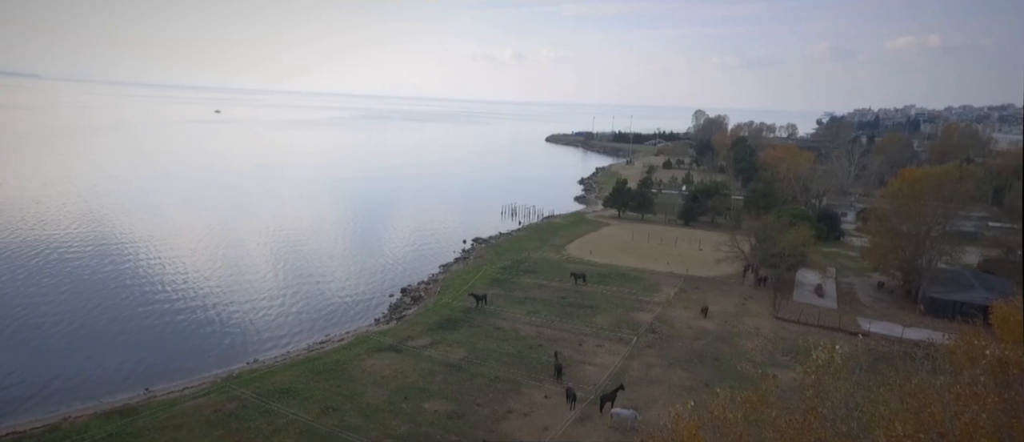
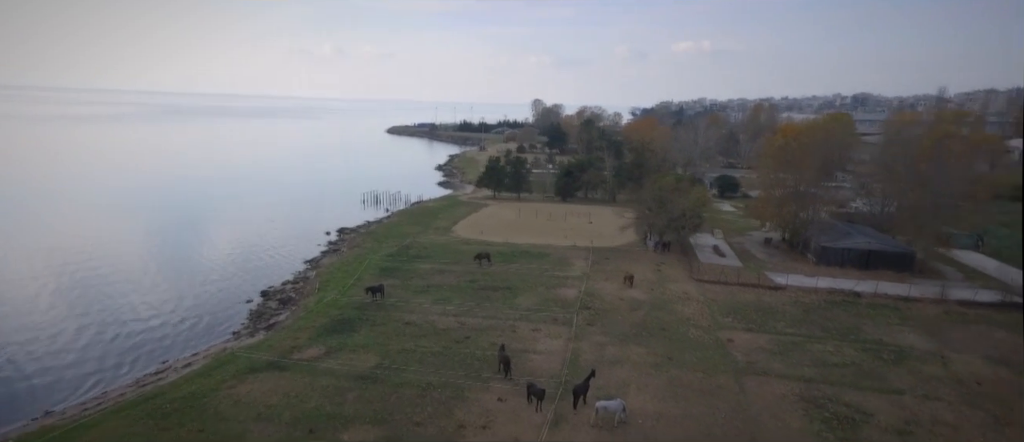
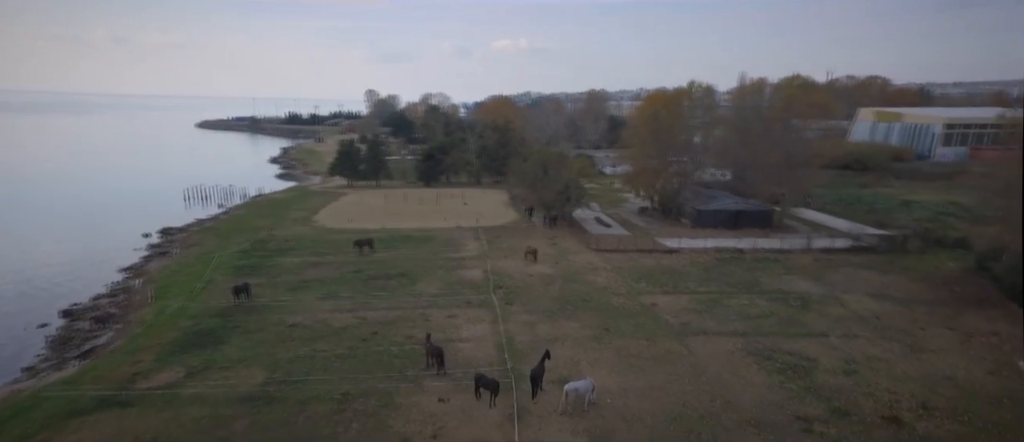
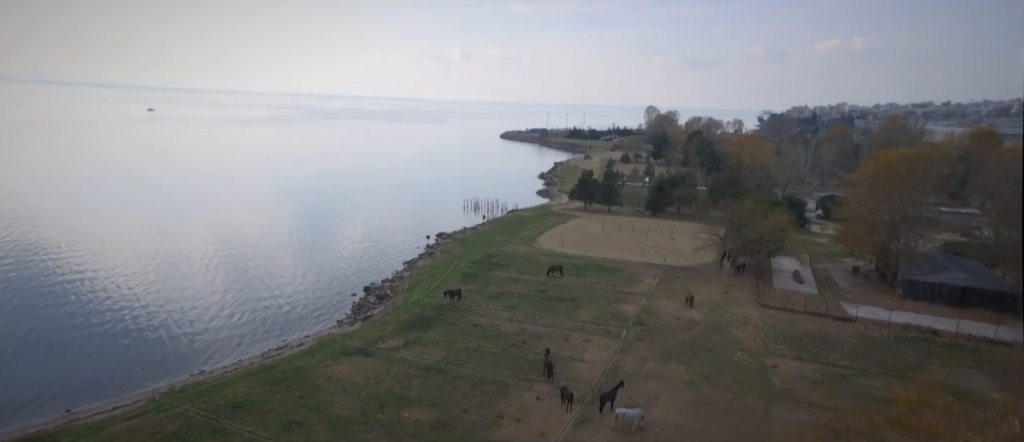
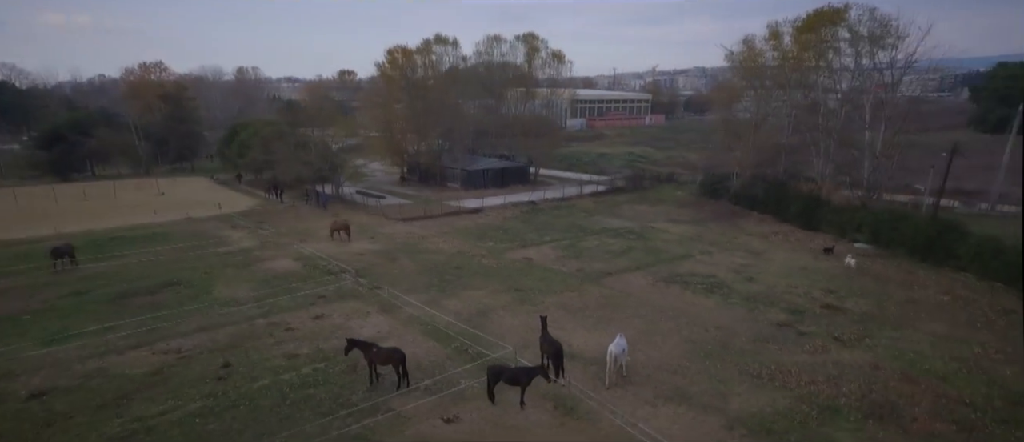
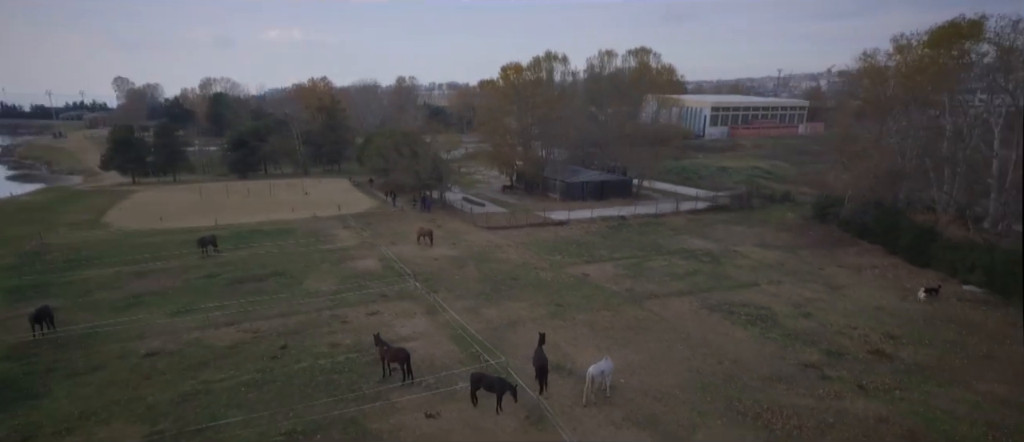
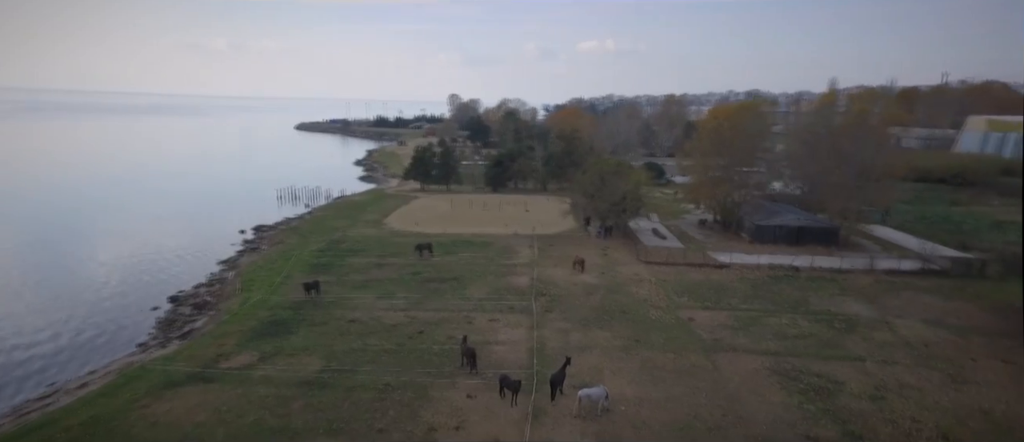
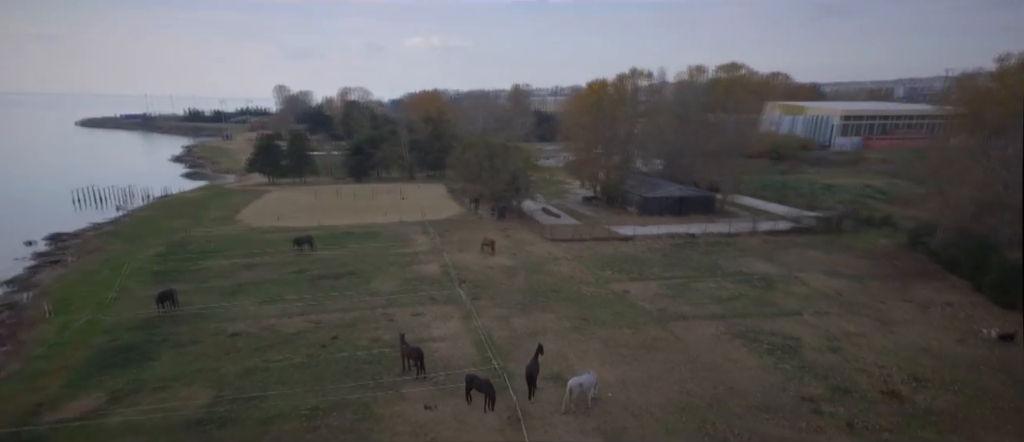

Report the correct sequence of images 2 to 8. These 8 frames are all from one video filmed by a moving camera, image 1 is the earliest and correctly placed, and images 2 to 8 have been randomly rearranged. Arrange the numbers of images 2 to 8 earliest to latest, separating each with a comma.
4, 2, 7, 3, 8, 6, 5
